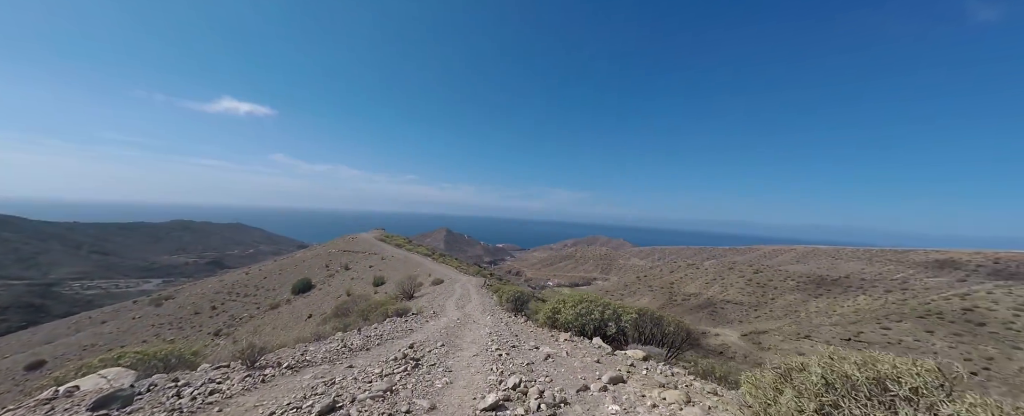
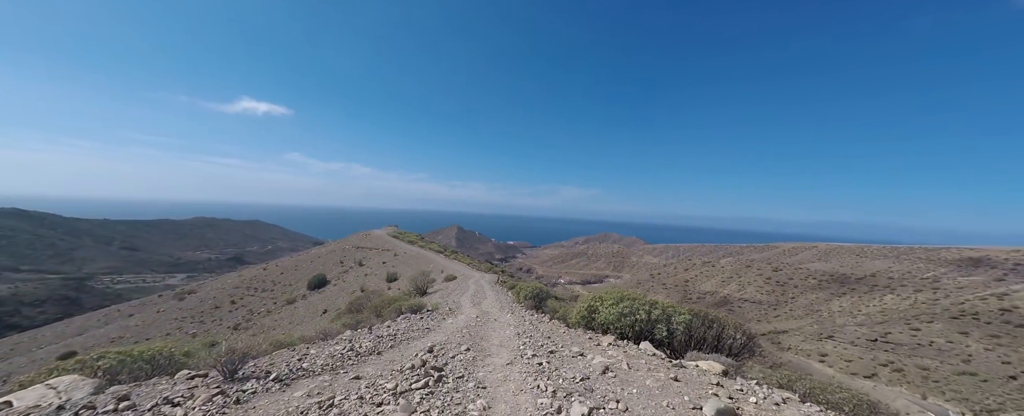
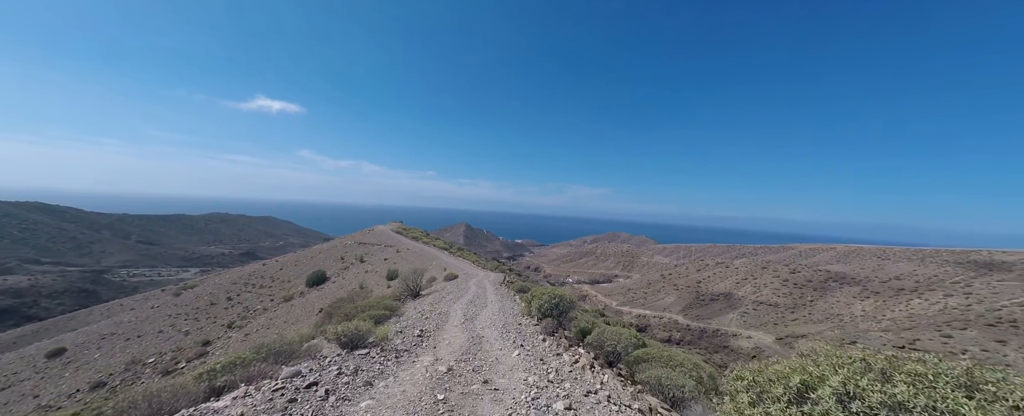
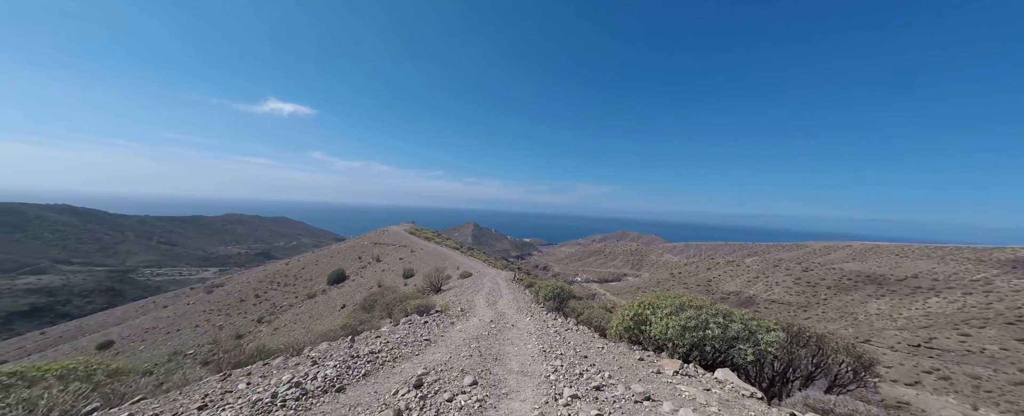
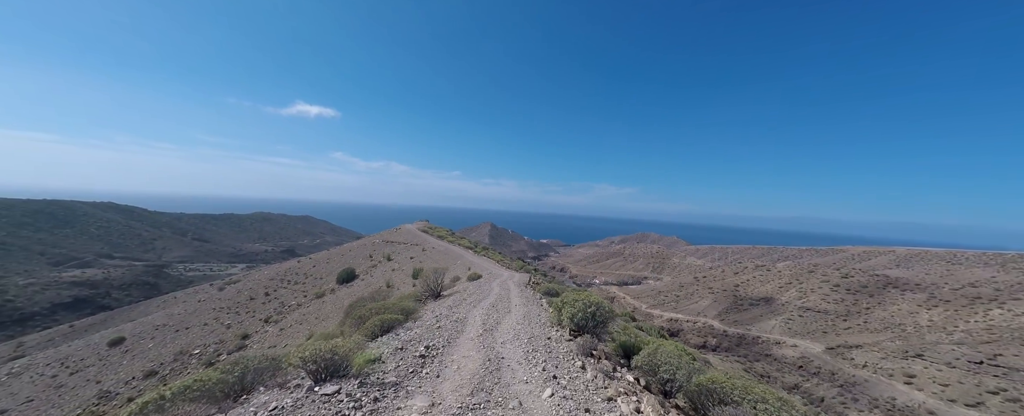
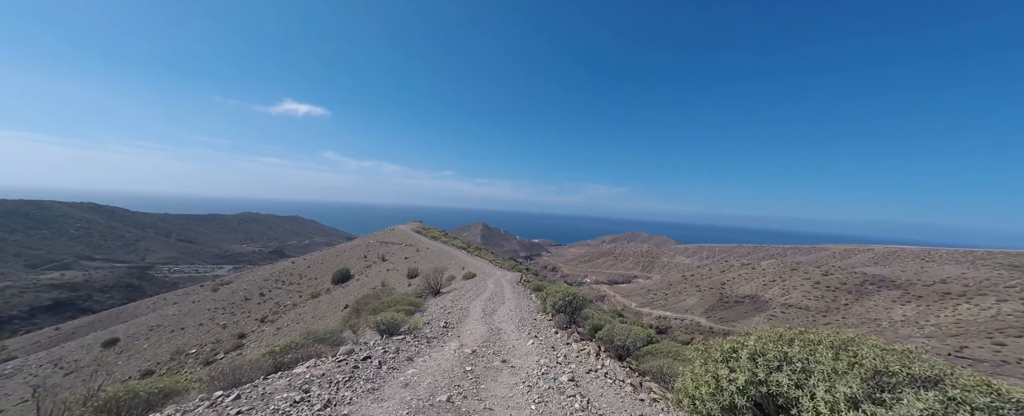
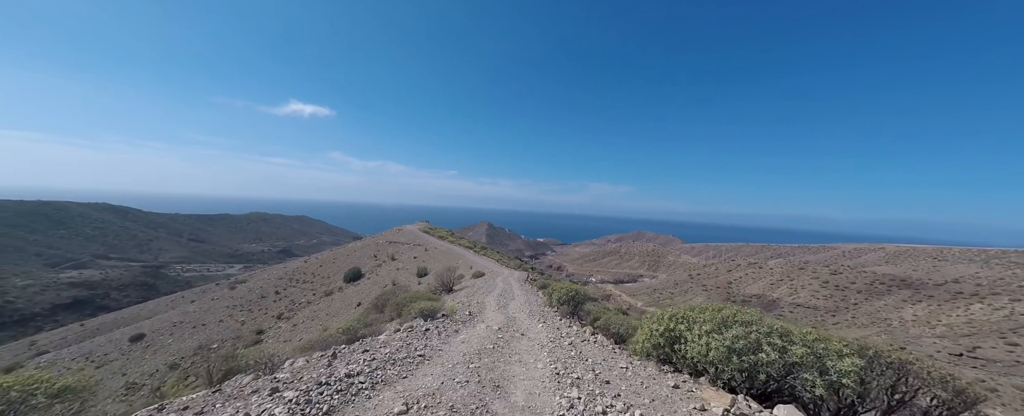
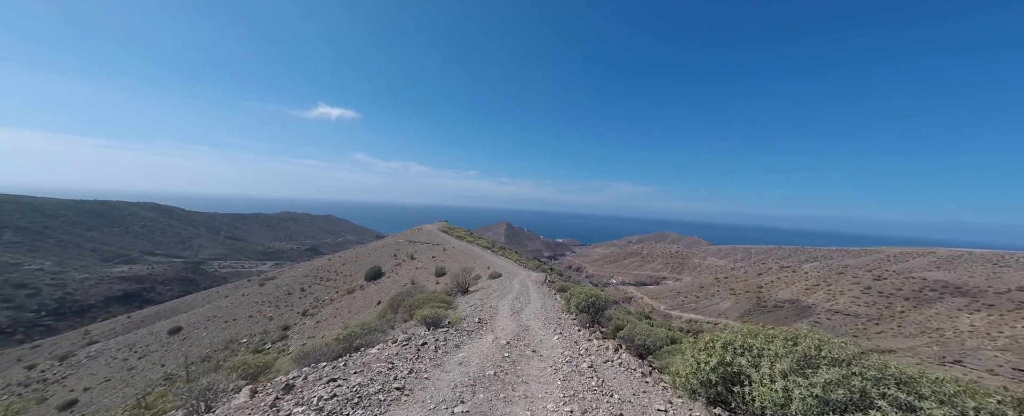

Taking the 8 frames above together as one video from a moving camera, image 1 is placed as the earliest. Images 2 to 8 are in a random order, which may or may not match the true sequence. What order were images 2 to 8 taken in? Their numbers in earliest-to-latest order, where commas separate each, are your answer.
2, 4, 7, 8, 6, 3, 5
